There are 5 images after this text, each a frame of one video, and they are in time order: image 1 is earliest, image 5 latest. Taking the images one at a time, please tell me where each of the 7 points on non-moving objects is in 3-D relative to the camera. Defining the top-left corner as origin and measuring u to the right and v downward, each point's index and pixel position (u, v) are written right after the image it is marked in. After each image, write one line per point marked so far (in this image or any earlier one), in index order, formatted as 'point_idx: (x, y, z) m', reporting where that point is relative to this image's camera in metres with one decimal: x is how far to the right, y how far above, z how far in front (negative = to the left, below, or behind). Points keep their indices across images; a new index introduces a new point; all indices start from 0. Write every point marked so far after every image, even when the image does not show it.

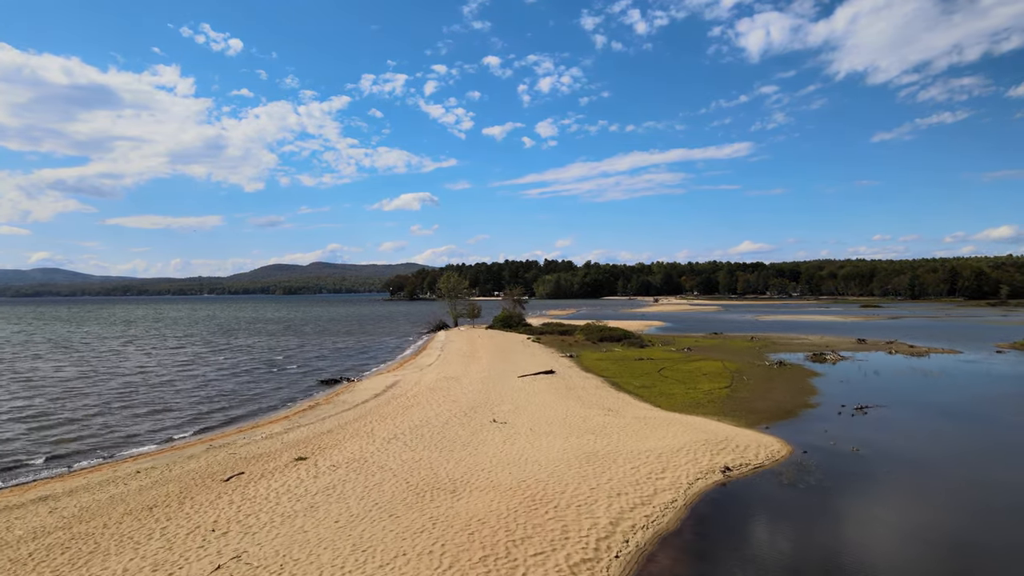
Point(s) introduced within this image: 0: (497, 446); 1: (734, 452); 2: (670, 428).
0: (-0.3, -3.9, +15.5) m
1: (+5.5, -4.1, +15.6) m
2: (+4.4, -3.9, +17.6) m
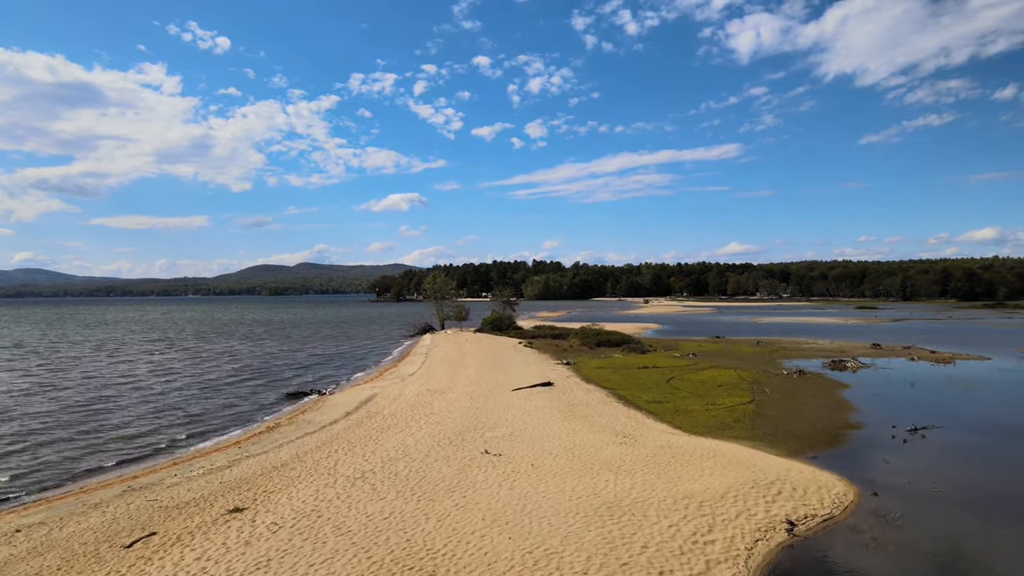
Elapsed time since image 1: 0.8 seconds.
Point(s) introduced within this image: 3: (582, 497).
0: (-0.4, -3.9, +12.1) m
1: (+5.5, -4.1, +12.3) m
2: (+4.4, -4.0, +14.3) m
3: (+1.3, -3.9, +11.8) m
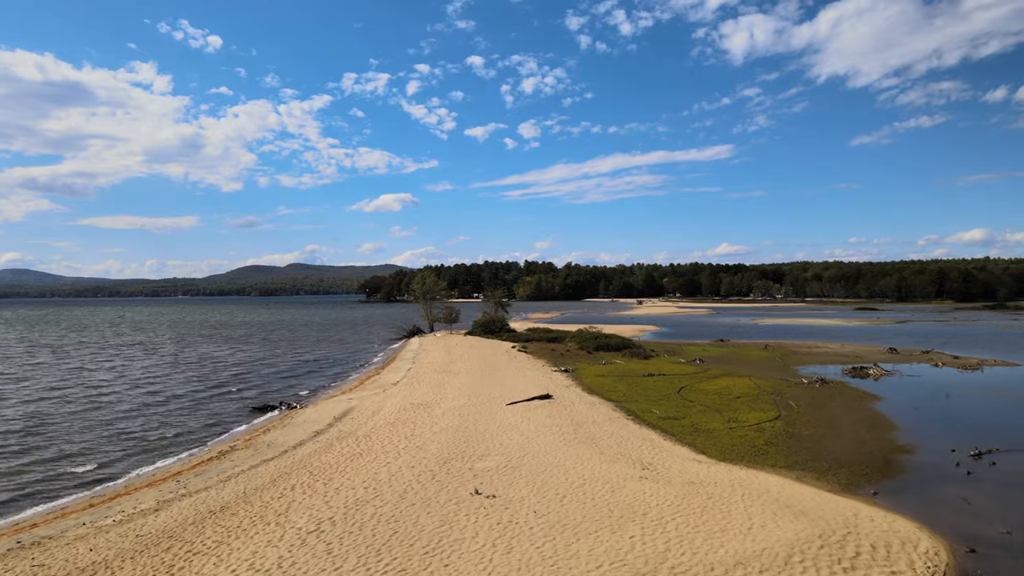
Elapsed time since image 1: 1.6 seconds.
0: (-0.4, -3.9, +9.2) m
1: (+5.5, -4.1, +9.5) m
2: (+4.3, -4.0, +11.4) m
3: (+1.3, -3.9, +8.9) m
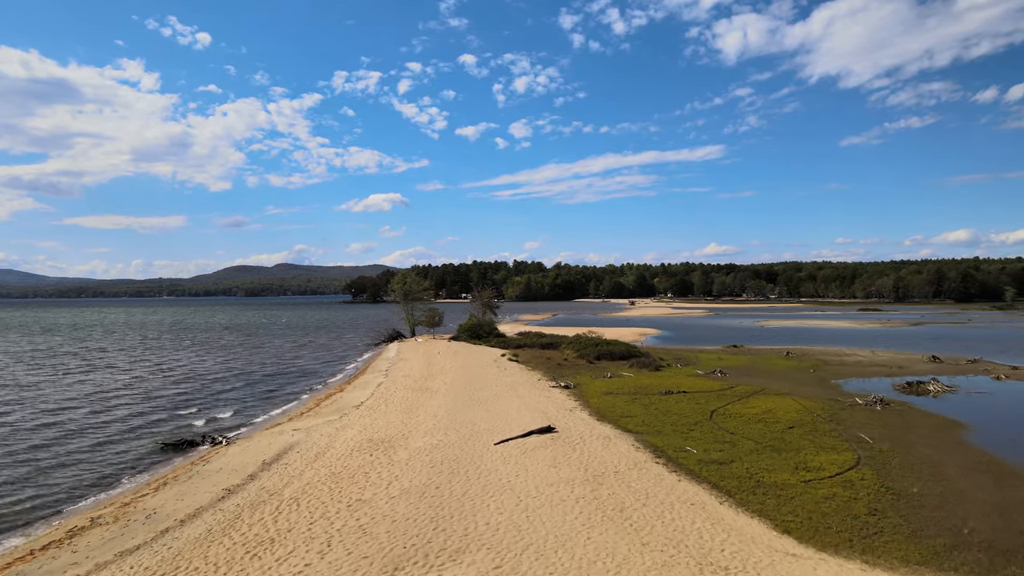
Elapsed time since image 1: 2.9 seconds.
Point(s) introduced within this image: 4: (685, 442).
0: (-0.5, -3.9, +3.7) m
1: (+5.4, -4.1, +4.1) m
2: (+4.2, -4.0, +6.0) m
3: (+1.2, -3.9, +3.5) m
4: (+4.9, -4.4, +17.8) m
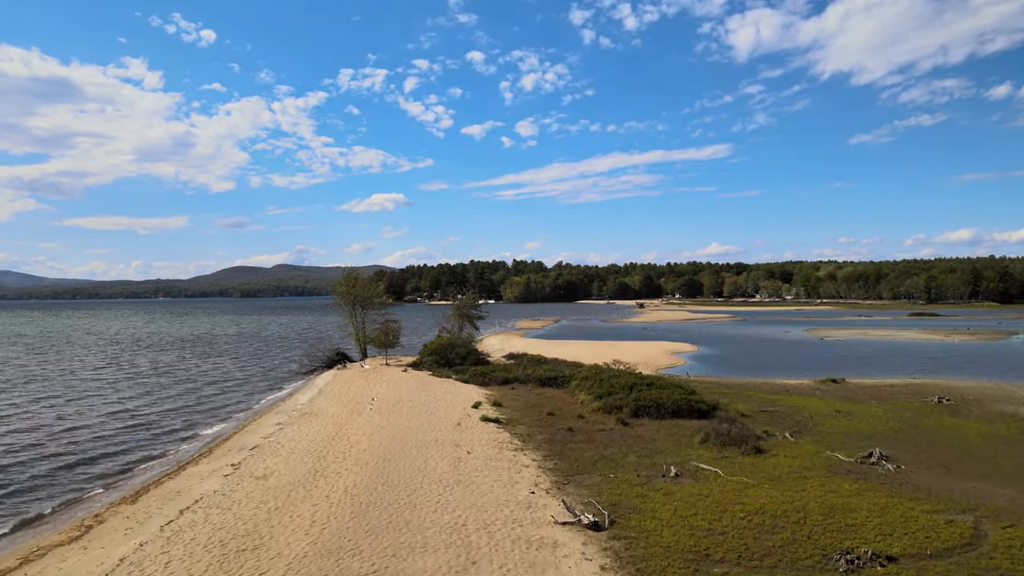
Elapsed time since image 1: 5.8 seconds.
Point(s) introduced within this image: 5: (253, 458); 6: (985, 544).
0: (-1.5, -4.2, -12.0) m
1: (+4.4, -4.3, -11.7) m
2: (+3.2, -4.2, -9.8) m
3: (+0.2, -4.1, -12.3) m
4: (+4.0, -4.6, +2.0) m
5: (-7.0, -4.6, +17.6) m
6: (+8.7, -4.6, +11.4) m
